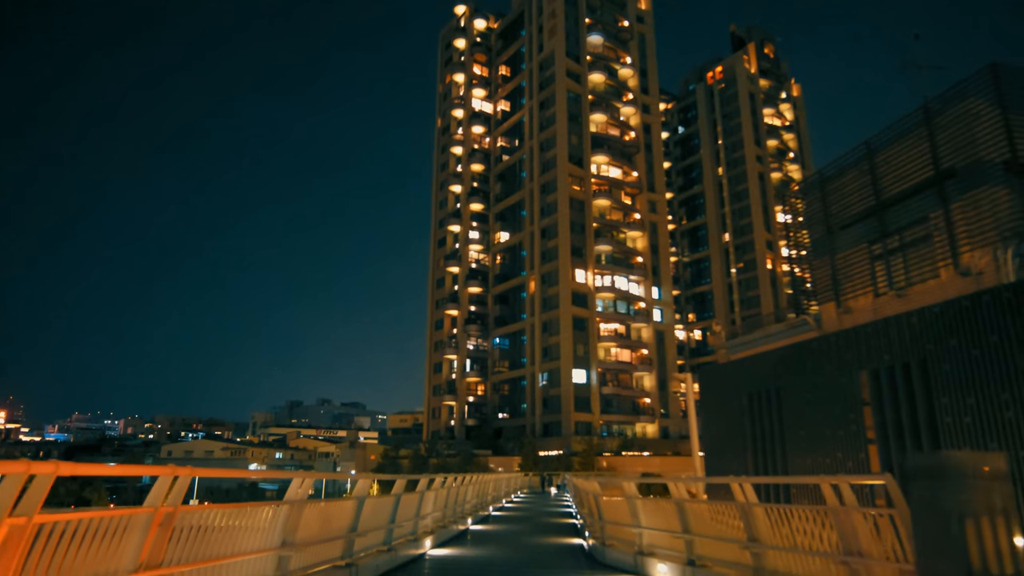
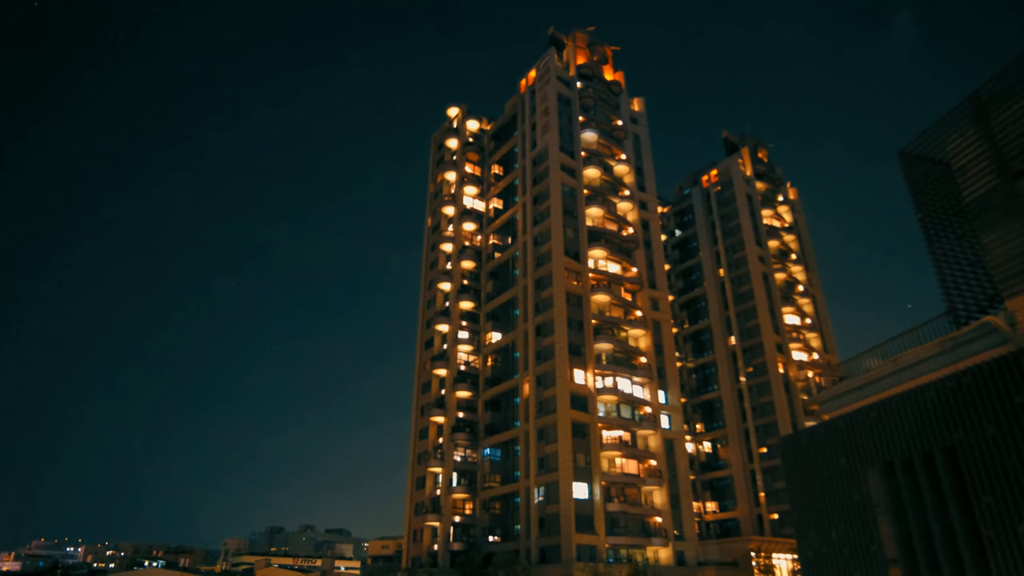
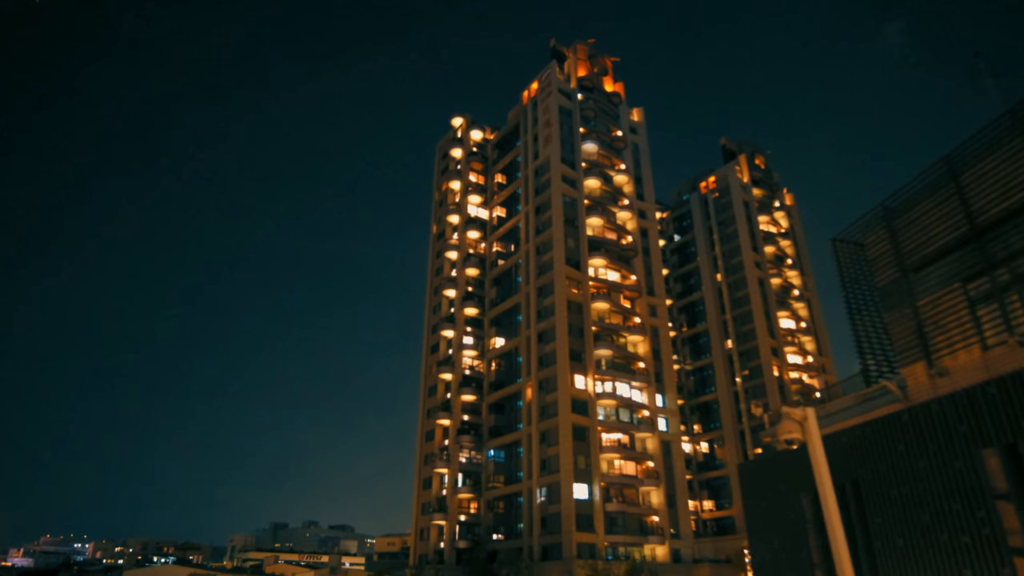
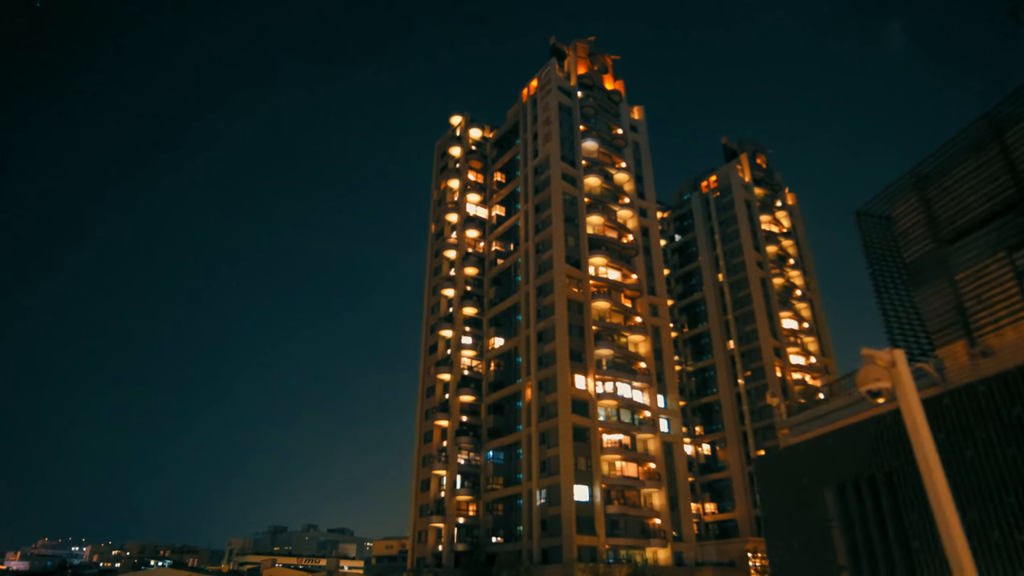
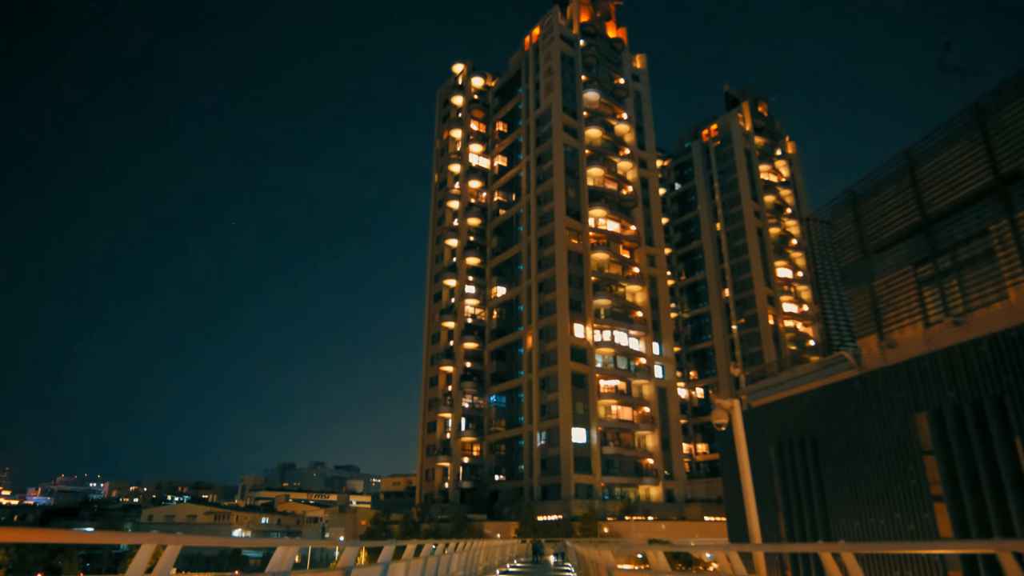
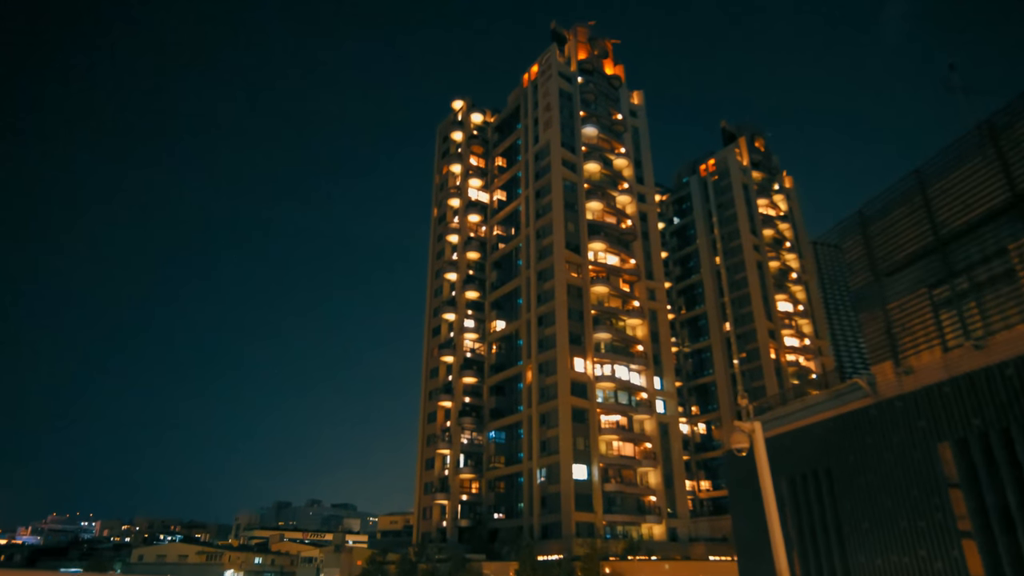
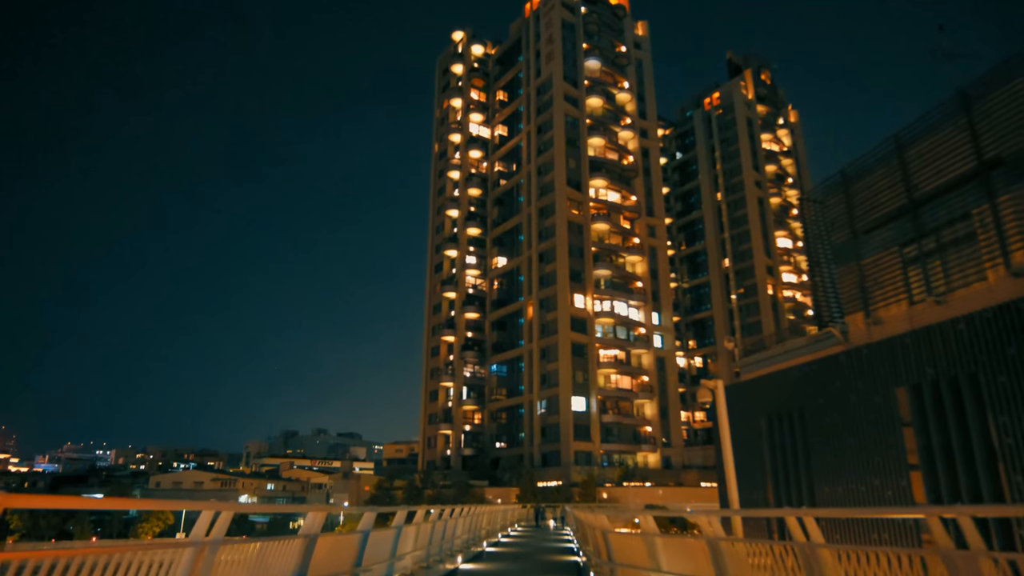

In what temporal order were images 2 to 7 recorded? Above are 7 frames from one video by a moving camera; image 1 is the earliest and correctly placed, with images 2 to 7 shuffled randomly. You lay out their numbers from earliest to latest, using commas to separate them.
7, 5, 6, 3, 4, 2
